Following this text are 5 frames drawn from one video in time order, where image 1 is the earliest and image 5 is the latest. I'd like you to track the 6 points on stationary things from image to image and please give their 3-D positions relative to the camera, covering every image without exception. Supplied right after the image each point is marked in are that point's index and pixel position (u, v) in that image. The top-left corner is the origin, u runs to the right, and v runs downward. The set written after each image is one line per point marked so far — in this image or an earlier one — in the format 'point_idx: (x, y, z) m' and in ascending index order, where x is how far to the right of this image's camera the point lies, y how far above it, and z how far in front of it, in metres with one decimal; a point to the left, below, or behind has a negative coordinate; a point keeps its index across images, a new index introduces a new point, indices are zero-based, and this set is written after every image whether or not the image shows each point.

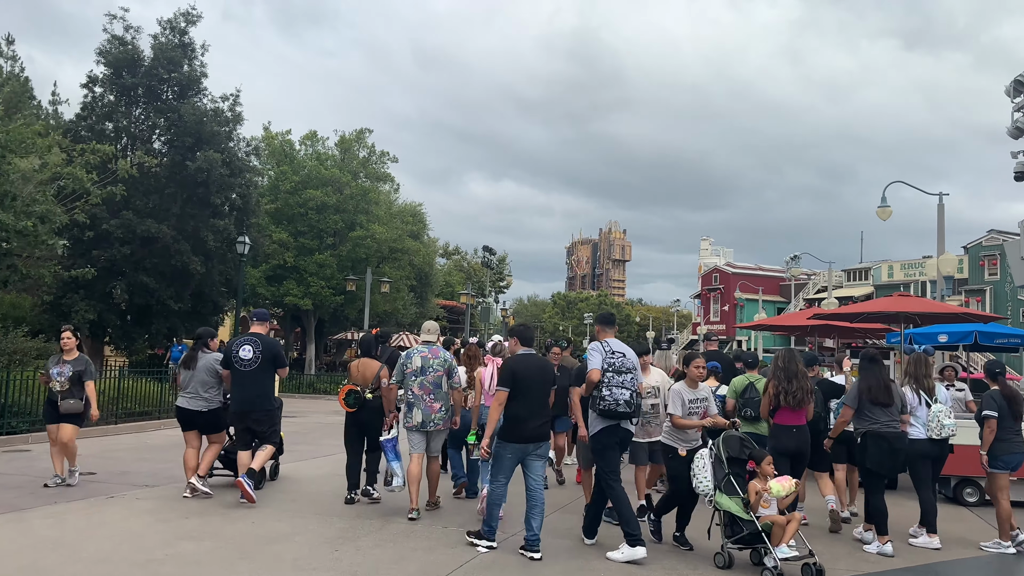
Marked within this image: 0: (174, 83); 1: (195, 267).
0: (-7.6, +4.6, +17.5) m
1: (-6.9, +0.4, +16.9) m
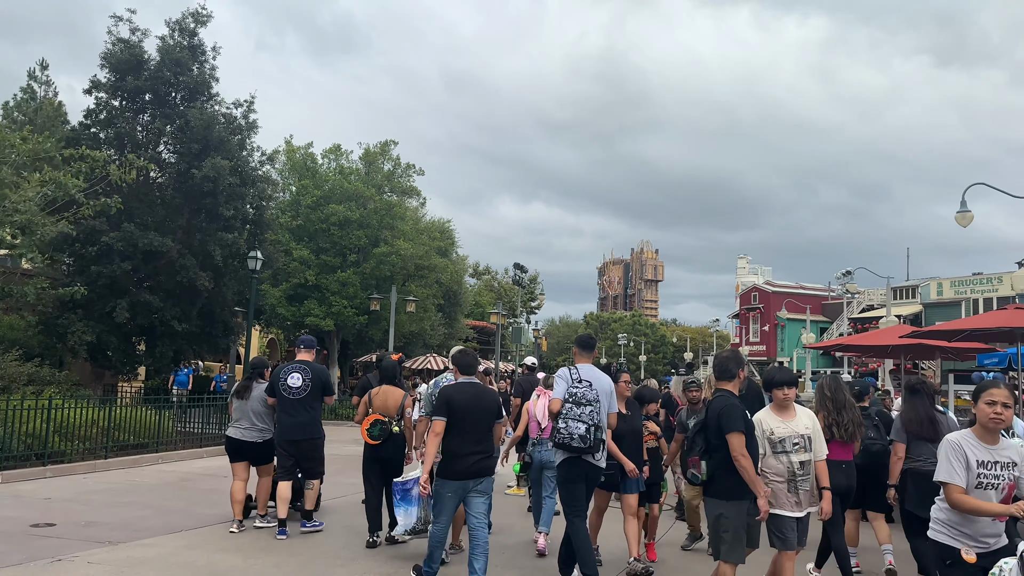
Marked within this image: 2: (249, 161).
0: (-6.9, +4.2, +16.4) m
1: (-6.2, +0.1, +15.6) m
2: (-5.7, +2.8, +16.8) m
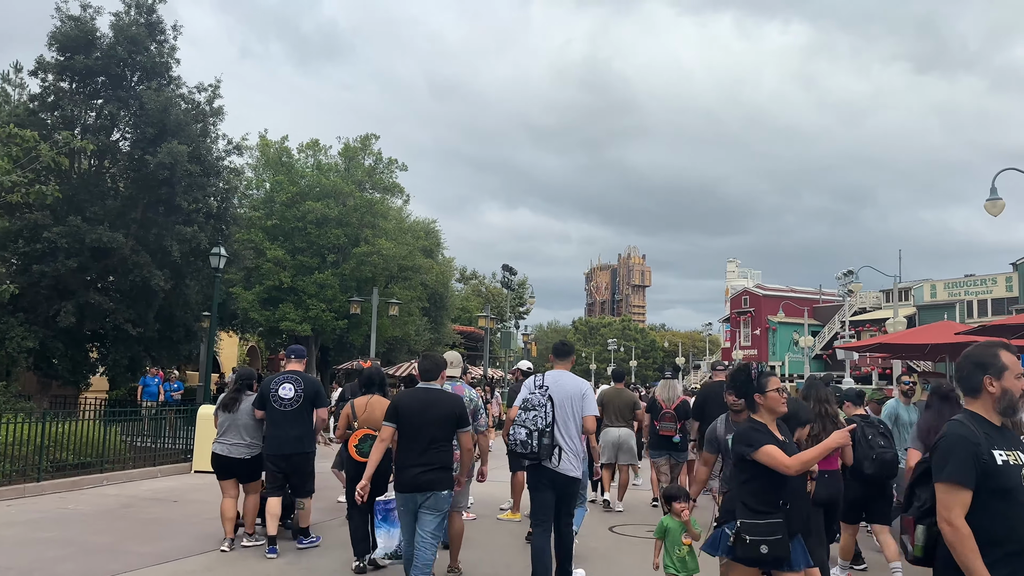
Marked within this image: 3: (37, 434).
0: (-7.1, +4.2, +14.9) m
1: (-6.4, +0.1, +14.1) m
2: (-5.9, +2.8, +15.3) m
3: (-6.7, -2.1, +11.0) m
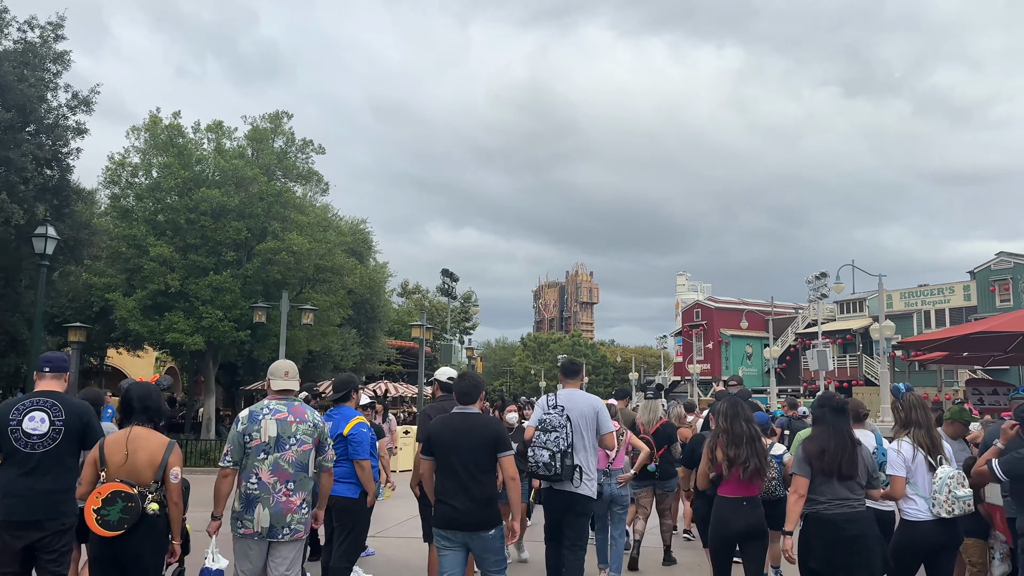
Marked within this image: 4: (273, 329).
0: (-8.2, +4.3, +11.1) m
1: (-7.3, +0.2, +10.3) m
2: (-7.0, +2.8, +11.6) m
3: (-7.4, -1.9, +7.1) m
4: (-6.0, -1.0, +19.7) m
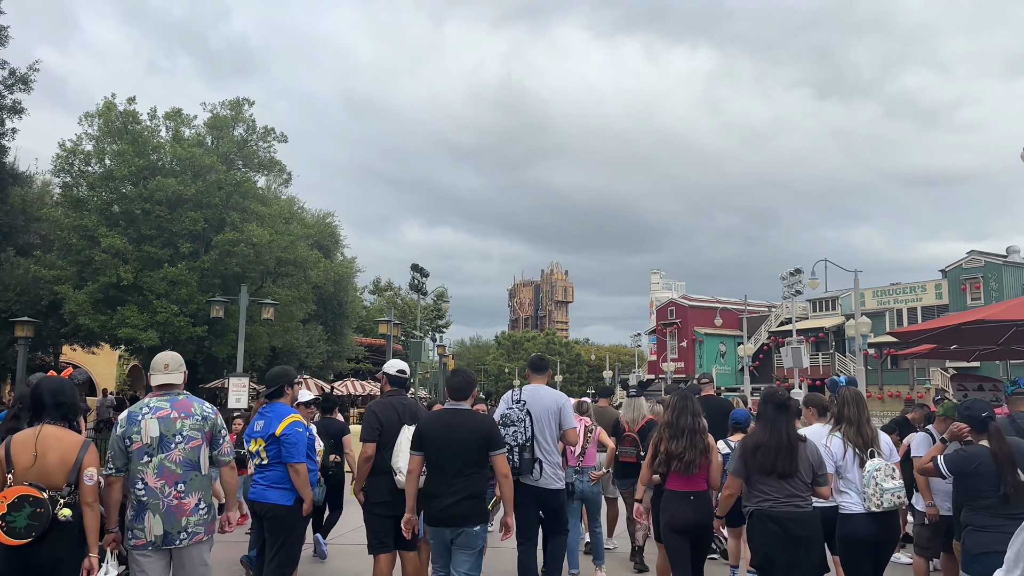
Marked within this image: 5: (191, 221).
0: (-8.6, +4.4, +10.2) m
1: (-7.8, +0.3, +9.4) m
2: (-7.5, +3.0, +10.7) m
3: (-7.8, -1.7, +6.2) m
4: (-6.7, -0.9, +18.9) m
5: (-7.5, +1.6, +18.2) m
